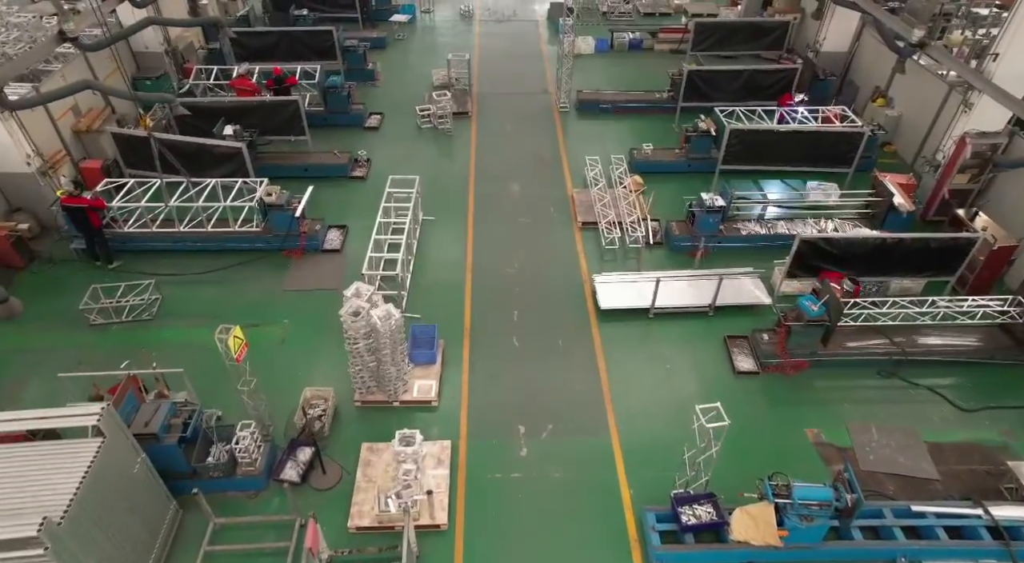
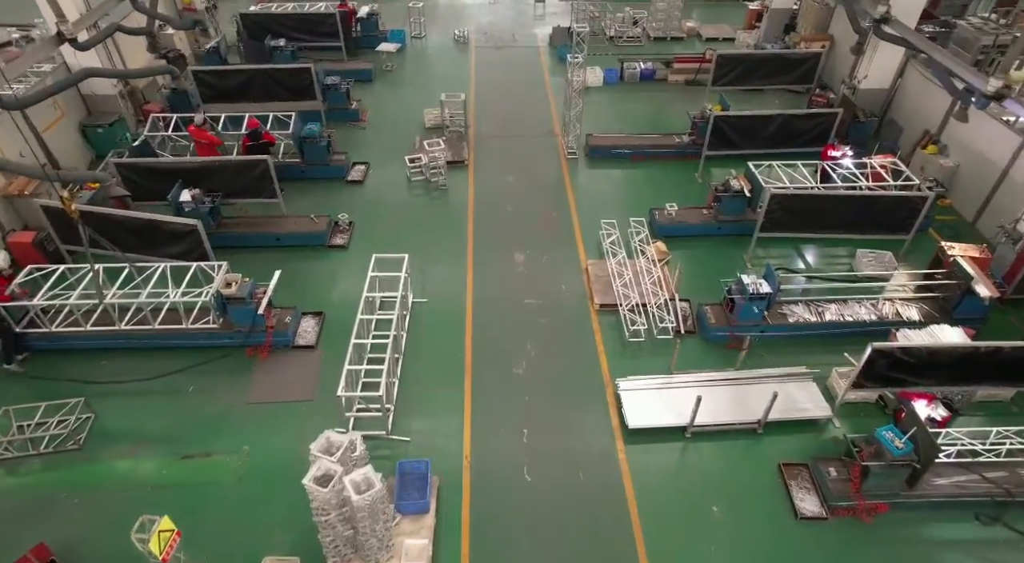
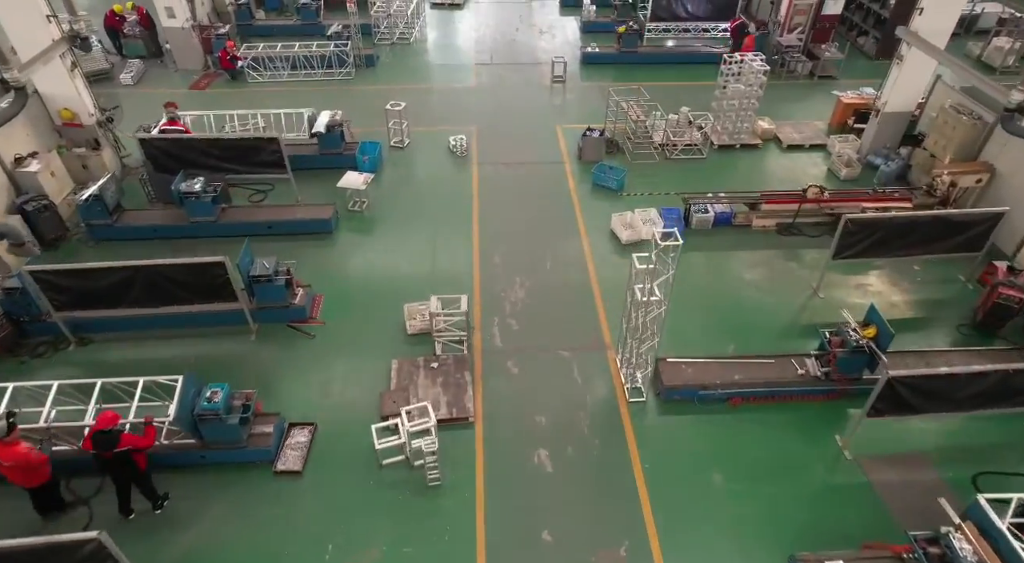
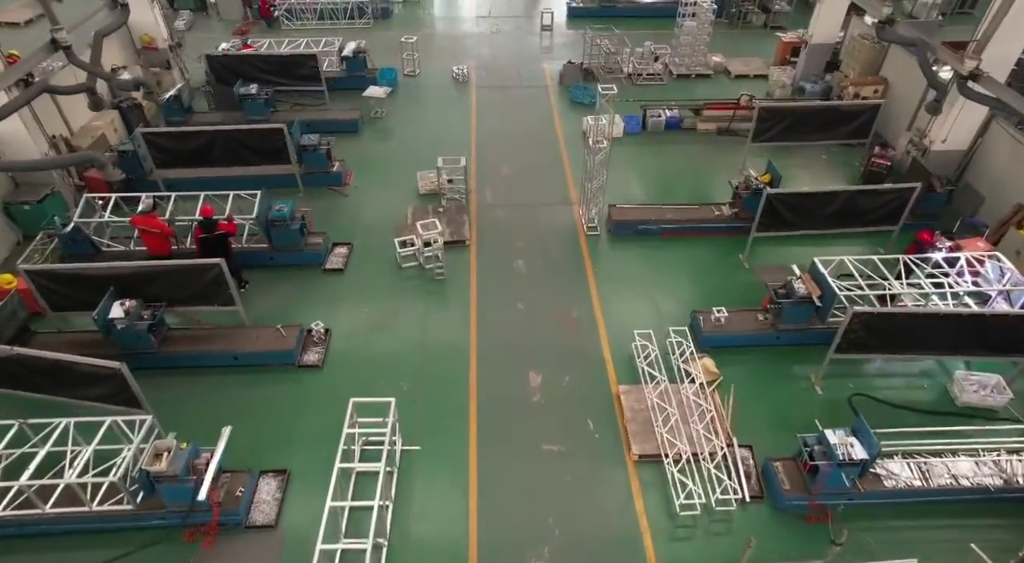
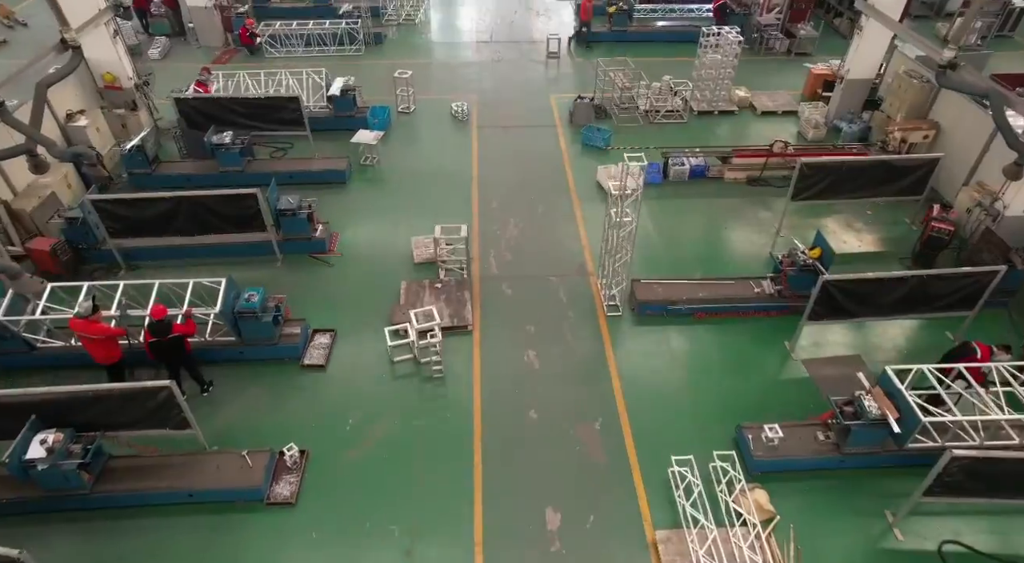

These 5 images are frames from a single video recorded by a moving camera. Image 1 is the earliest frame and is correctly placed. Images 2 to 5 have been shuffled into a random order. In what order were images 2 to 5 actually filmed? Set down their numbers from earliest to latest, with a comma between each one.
2, 4, 5, 3
